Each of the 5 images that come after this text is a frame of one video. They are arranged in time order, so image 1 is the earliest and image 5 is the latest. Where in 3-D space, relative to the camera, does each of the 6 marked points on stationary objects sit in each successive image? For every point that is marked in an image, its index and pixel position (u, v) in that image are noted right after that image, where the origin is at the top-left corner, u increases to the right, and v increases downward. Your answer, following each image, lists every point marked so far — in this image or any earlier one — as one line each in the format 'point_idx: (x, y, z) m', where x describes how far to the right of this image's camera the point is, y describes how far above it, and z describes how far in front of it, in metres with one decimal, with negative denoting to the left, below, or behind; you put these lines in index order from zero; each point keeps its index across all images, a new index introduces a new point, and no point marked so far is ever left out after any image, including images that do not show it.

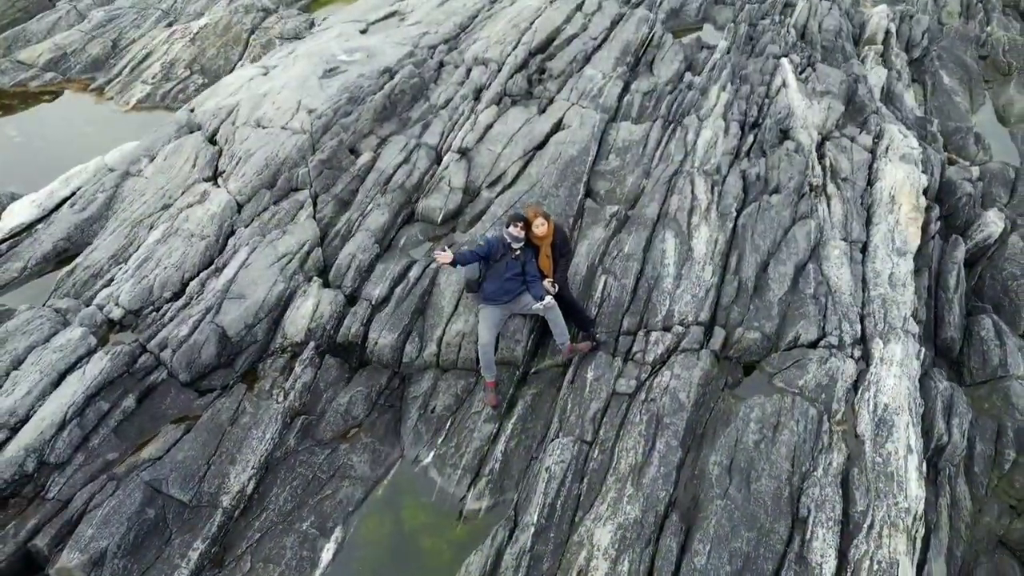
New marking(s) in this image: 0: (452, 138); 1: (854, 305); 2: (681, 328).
0: (-1.3, +3.4, +16.6) m
1: (+6.1, -0.3, +13.2) m
2: (+2.9, -0.7, +12.5) m
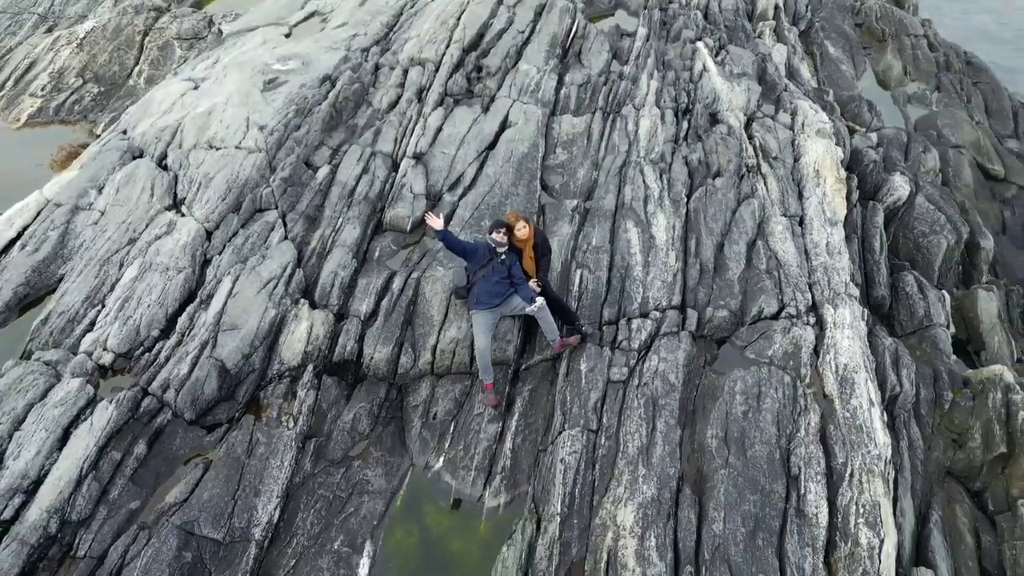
0: (-2.4, +3.3, +16.8) m
1: (+5.8, +0.3, +14.5) m
2: (+2.7, -0.5, +13.4) m
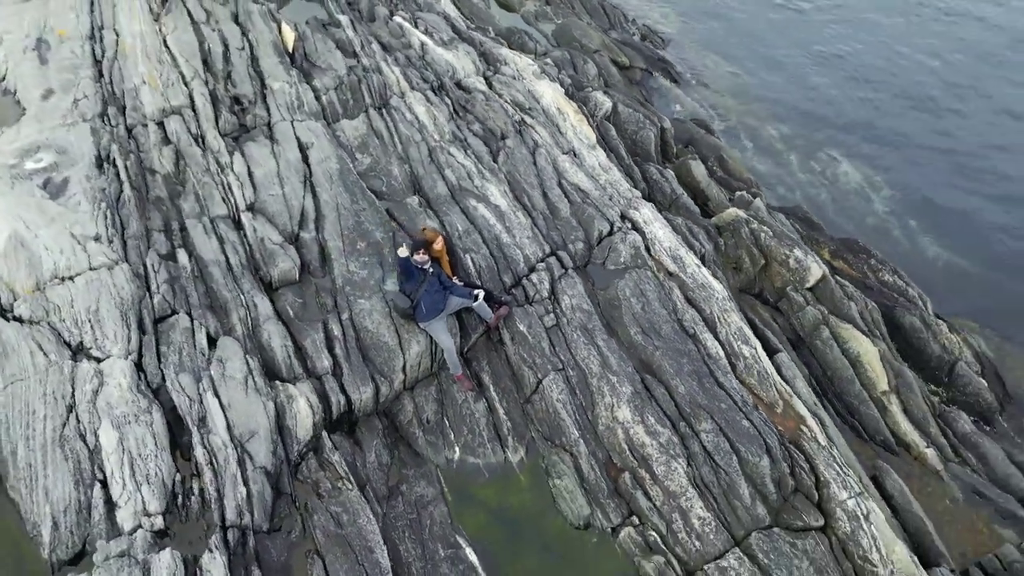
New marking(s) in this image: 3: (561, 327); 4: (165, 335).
0: (-6.3, +2.0, +16.7) m
1: (+2.4, +2.4, +18.9) m
2: (+0.7, +0.6, +16.7) m
3: (+1.0, -0.8, +15.6) m
4: (-6.3, -0.9, +13.4) m
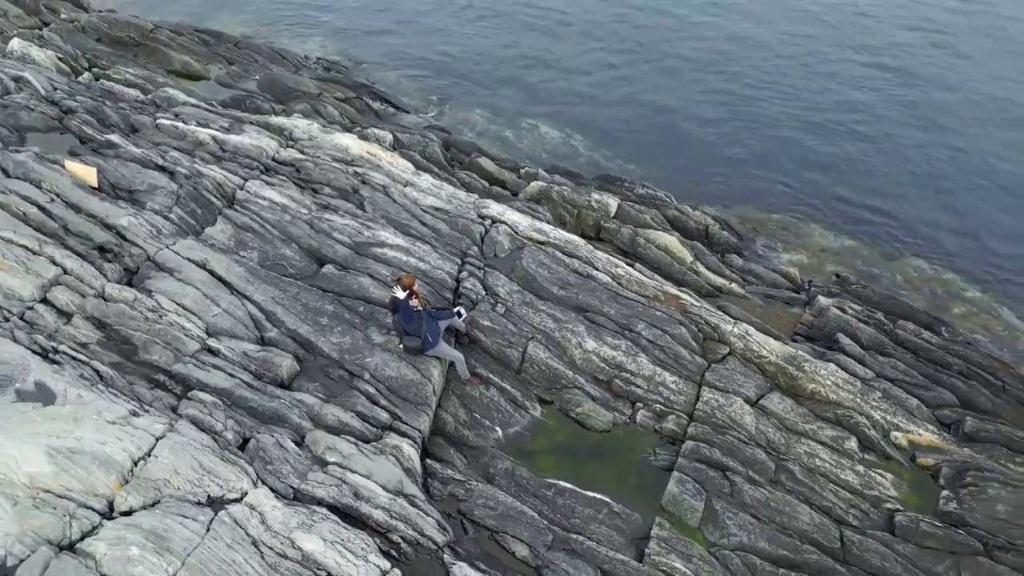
0: (-7.6, -1.1, +17.3) m
1: (-1.7, +2.6, +23.1) m
2: (-1.4, +0.4, +20.6) m
3: (-0.1, -0.6, +19.9) m
4: (-5.0, -3.4, +14.7) m
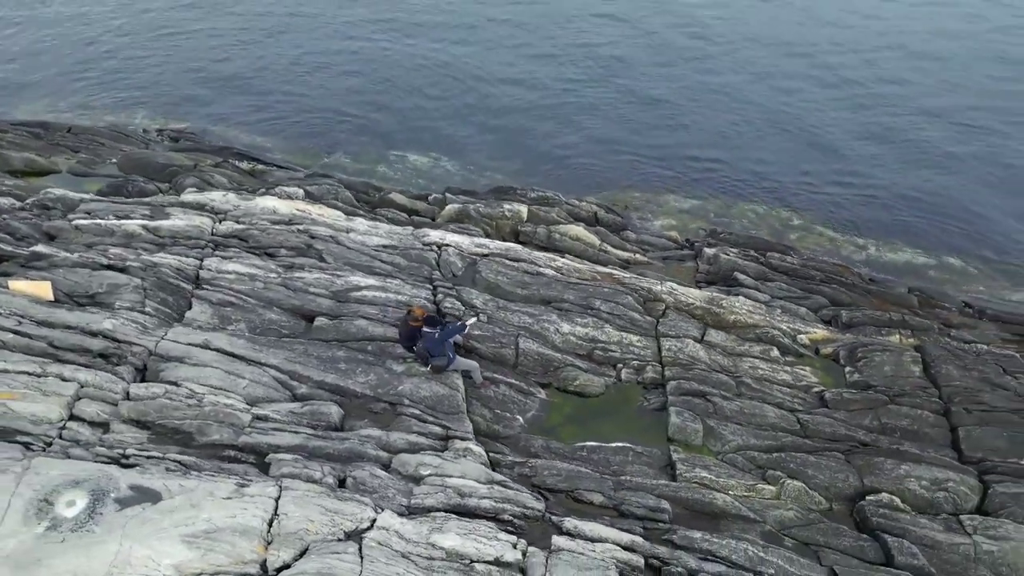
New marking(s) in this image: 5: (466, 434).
0: (-6.9, -3.0, +18.2) m
1: (-3.8, +1.7, +25.3) m
2: (-2.3, -0.3, +23.0) m
3: (-0.7, -0.9, +22.7) m
4: (-3.2, -4.5, +16.4) m
5: (-1.2, -3.8, +18.9) m
